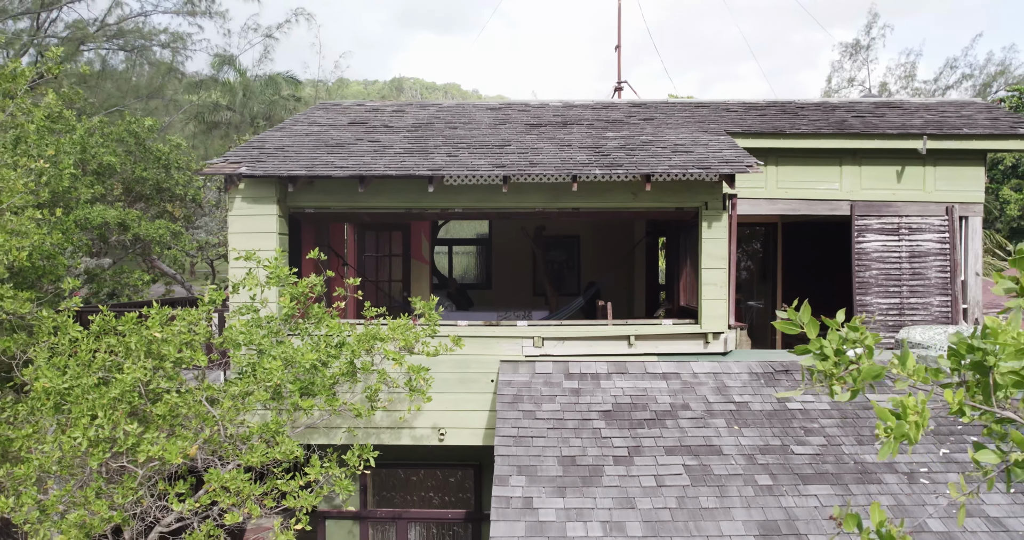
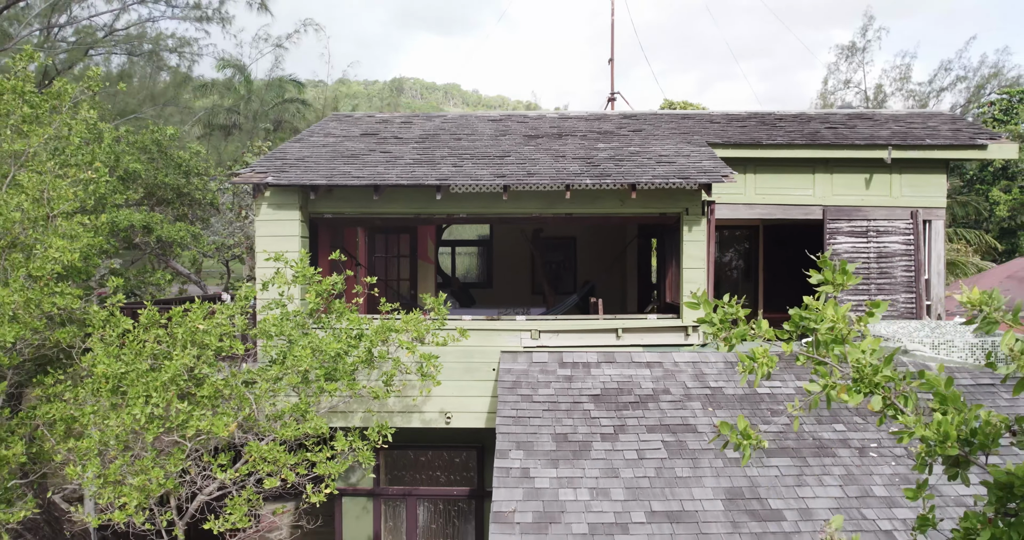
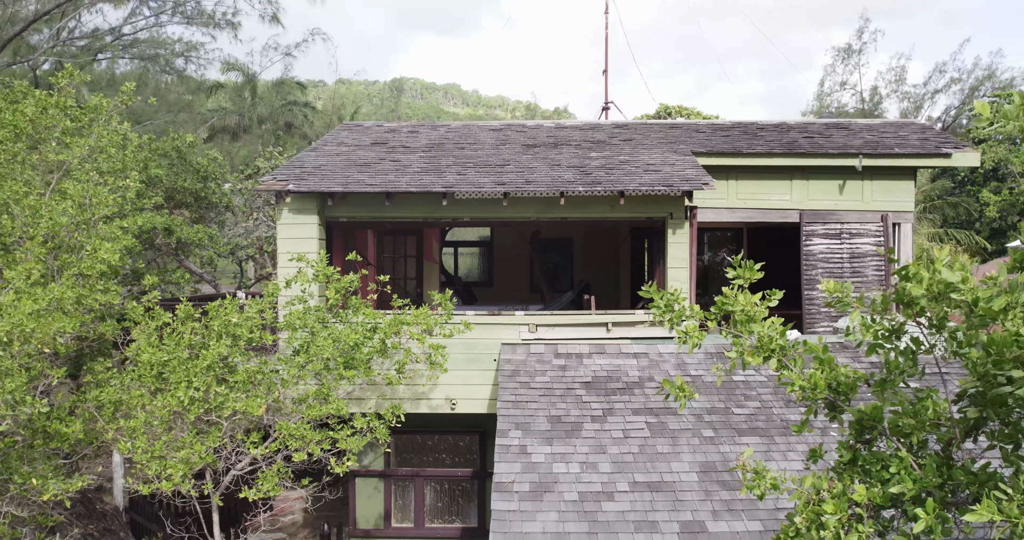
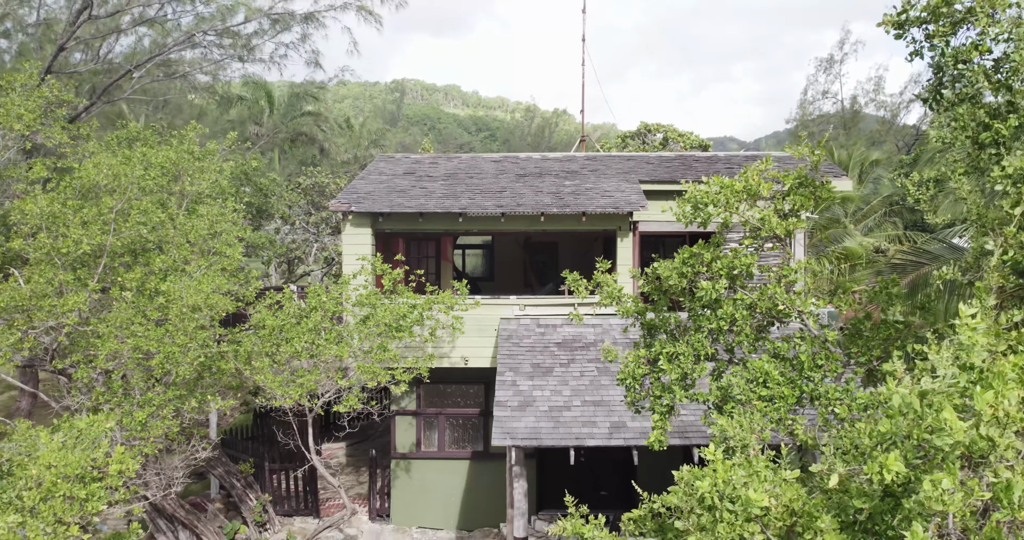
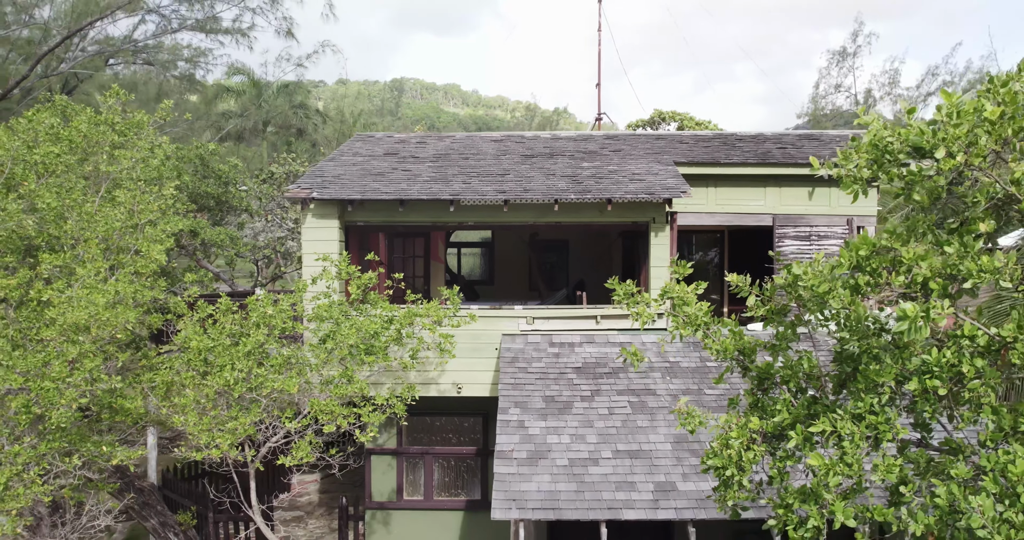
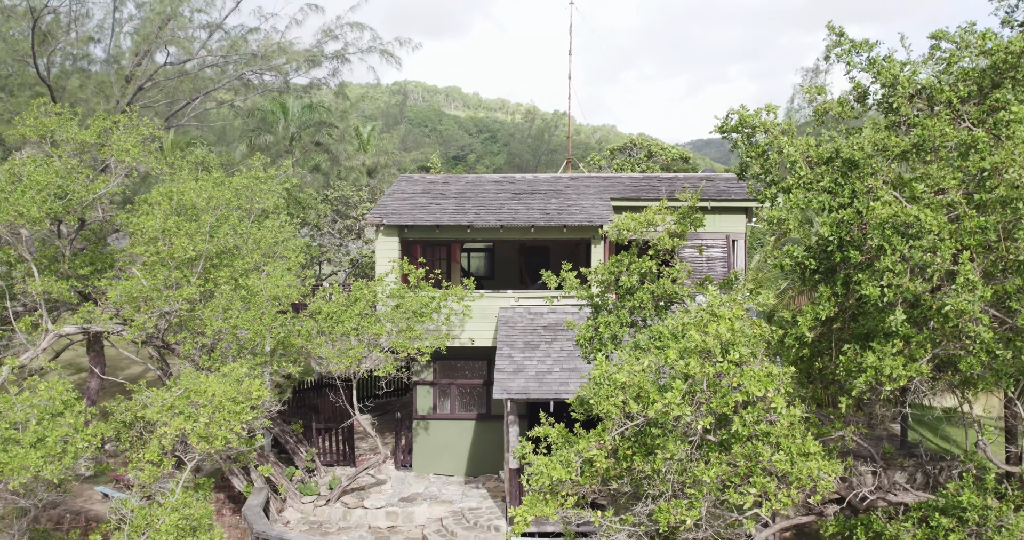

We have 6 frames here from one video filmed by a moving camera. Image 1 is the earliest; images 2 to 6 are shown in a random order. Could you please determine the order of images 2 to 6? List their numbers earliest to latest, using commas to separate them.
2, 3, 5, 4, 6
